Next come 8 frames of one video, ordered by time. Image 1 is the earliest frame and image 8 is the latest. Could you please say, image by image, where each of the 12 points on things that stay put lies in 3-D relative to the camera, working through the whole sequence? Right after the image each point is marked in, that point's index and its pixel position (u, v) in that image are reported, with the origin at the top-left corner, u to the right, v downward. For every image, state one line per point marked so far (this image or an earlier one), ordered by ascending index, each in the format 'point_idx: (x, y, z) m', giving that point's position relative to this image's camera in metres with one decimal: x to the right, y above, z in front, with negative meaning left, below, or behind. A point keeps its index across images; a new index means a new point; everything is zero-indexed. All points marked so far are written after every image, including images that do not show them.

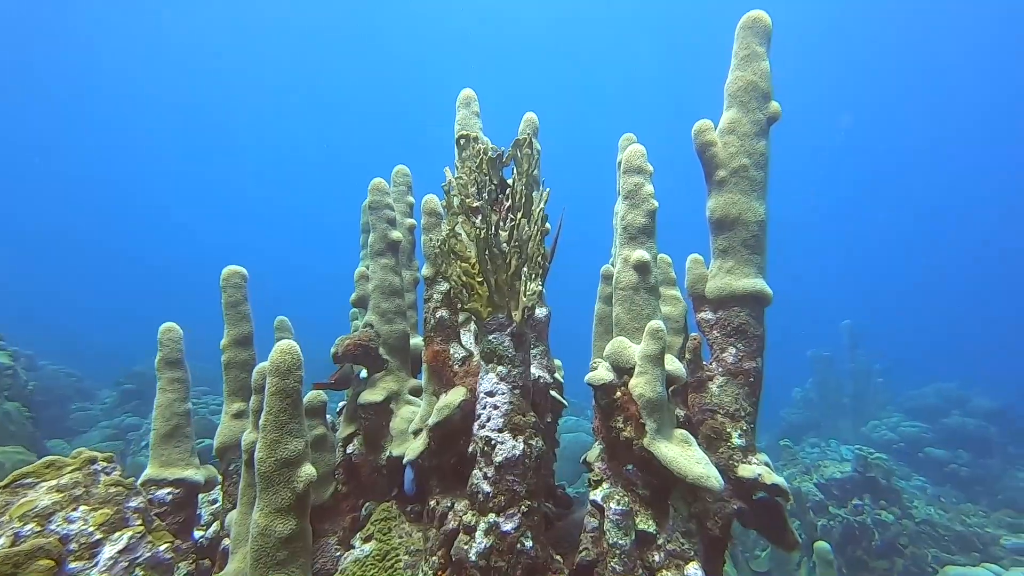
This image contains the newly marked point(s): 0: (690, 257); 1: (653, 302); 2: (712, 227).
0: (+2.1, +0.4, +5.5) m
1: (+1.5, -0.2, +4.7) m
2: (+2.3, +0.7, +5.3) m
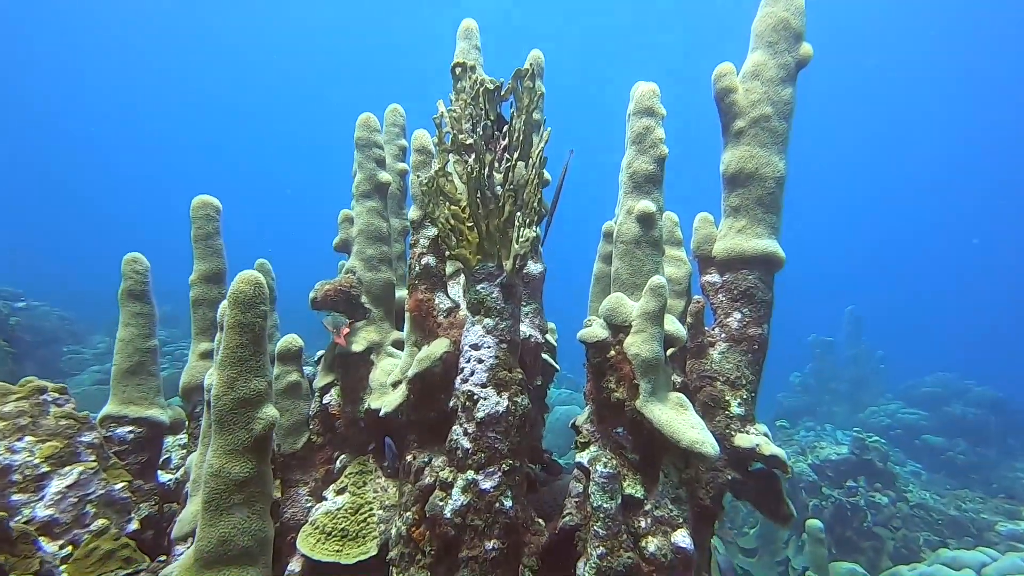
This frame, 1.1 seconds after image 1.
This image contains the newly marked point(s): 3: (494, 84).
0: (+2.1, +0.8, +5.1) m
1: (+1.4, +0.3, +4.4) m
2: (+2.2, +1.1, +4.9) m
3: (-0.2, +2.0, +4.4) m
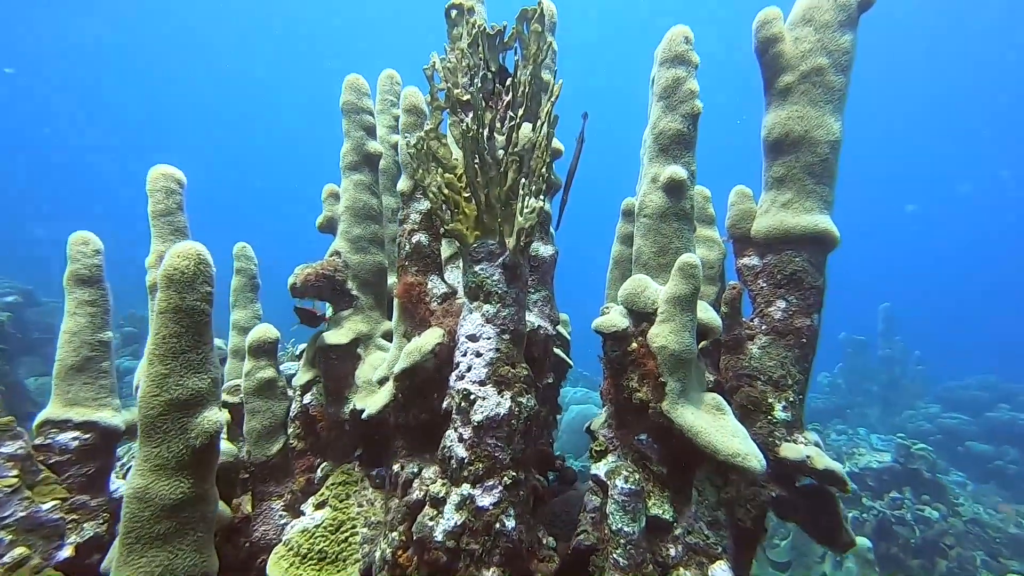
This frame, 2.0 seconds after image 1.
0: (+2.1, +1.0, +4.4) m
1: (+1.4, +0.4, +3.7) m
2: (+2.3, +1.2, +4.2) m
3: (-0.1, +2.1, +3.7) m
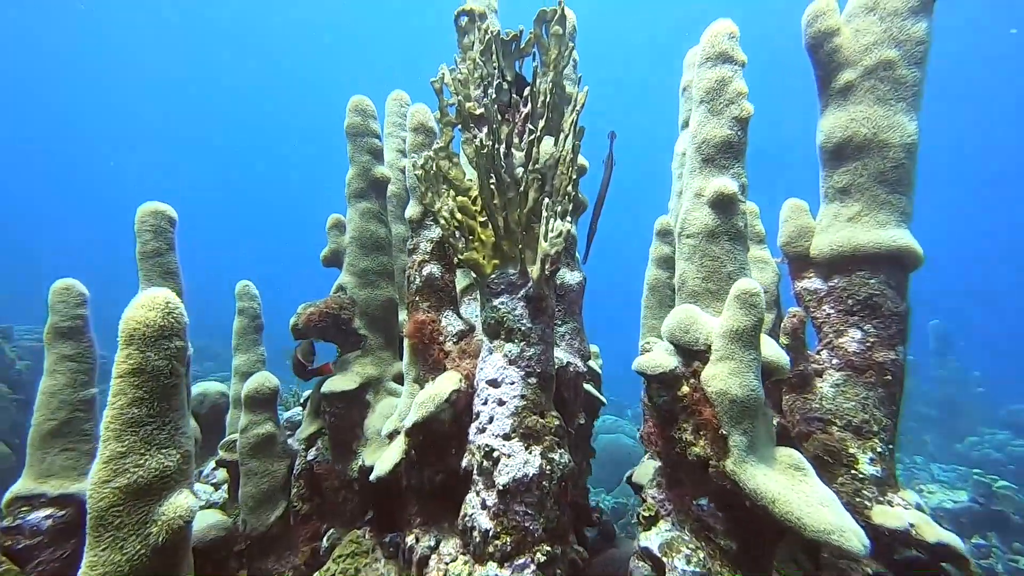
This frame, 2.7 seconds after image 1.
0: (+2.3, +0.7, +3.9) m
1: (+1.6, +0.2, +3.2) m
2: (+2.4, +1.0, +3.7) m
3: (0.0, +1.8, +3.4) m
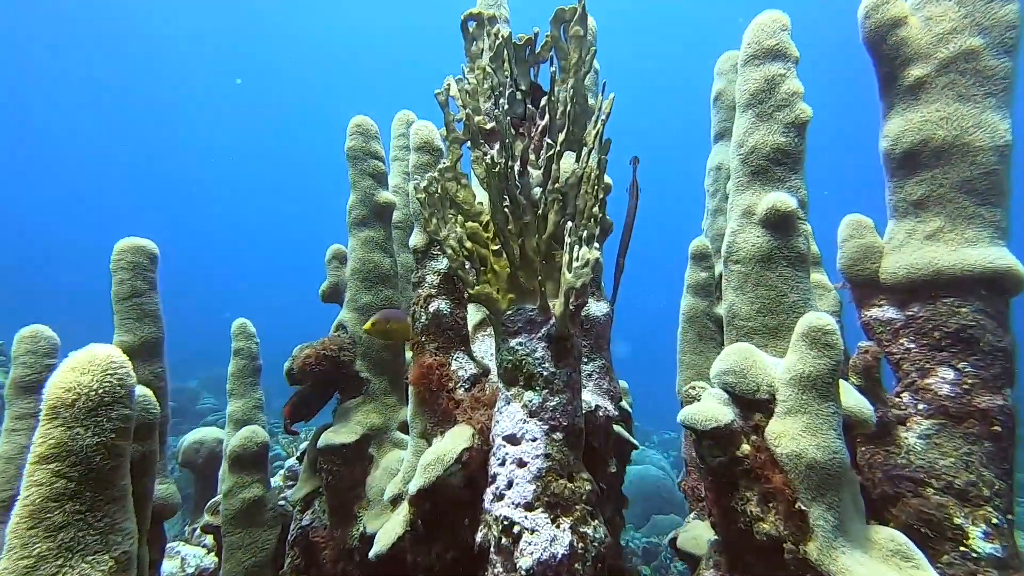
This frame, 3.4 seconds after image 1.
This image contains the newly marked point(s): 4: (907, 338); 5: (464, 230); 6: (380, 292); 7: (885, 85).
0: (+2.4, +0.5, +3.4) m
1: (+1.7, 0.0, +2.7) m
2: (+2.6, +0.8, +3.1) m
3: (+0.1, +1.6, +3.0) m
4: (+2.5, -0.3, +3.0) m
5: (-0.3, +0.4, +2.8) m
6: (-1.1, 0.0, +3.8) m
7: (+2.5, +1.4, +3.2) m
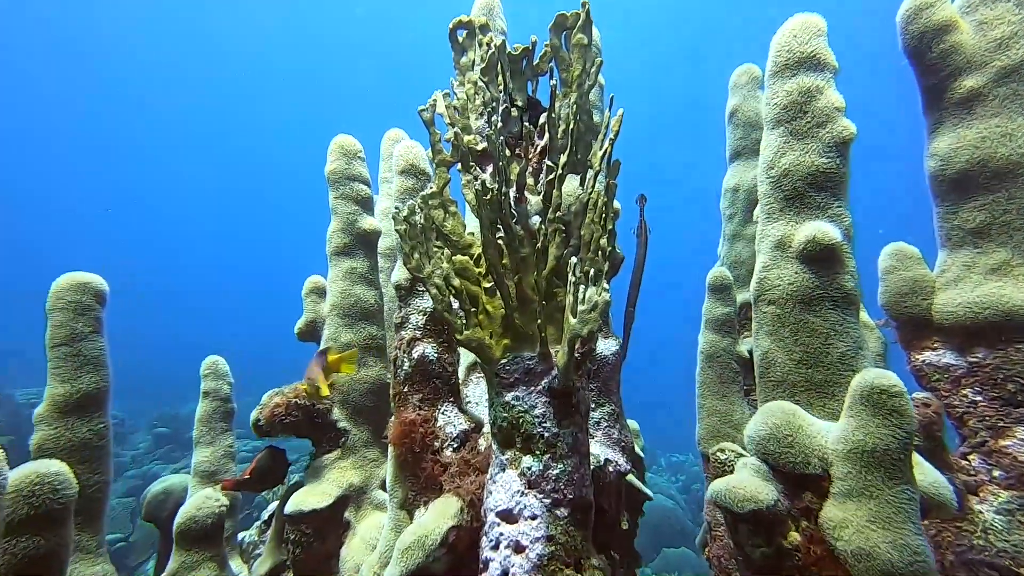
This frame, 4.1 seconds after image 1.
0: (+2.4, +0.3, +3.0) m
1: (+1.7, -0.2, +2.2) m
2: (+2.5, +0.6, +2.8) m
3: (0.0, +1.4, +2.7) m
4: (+2.5, -0.5, +2.5) m
5: (-0.3, +0.1, +2.4) m
6: (-1.1, -0.3, +3.4) m
7: (+2.5, +1.1, +2.8) m
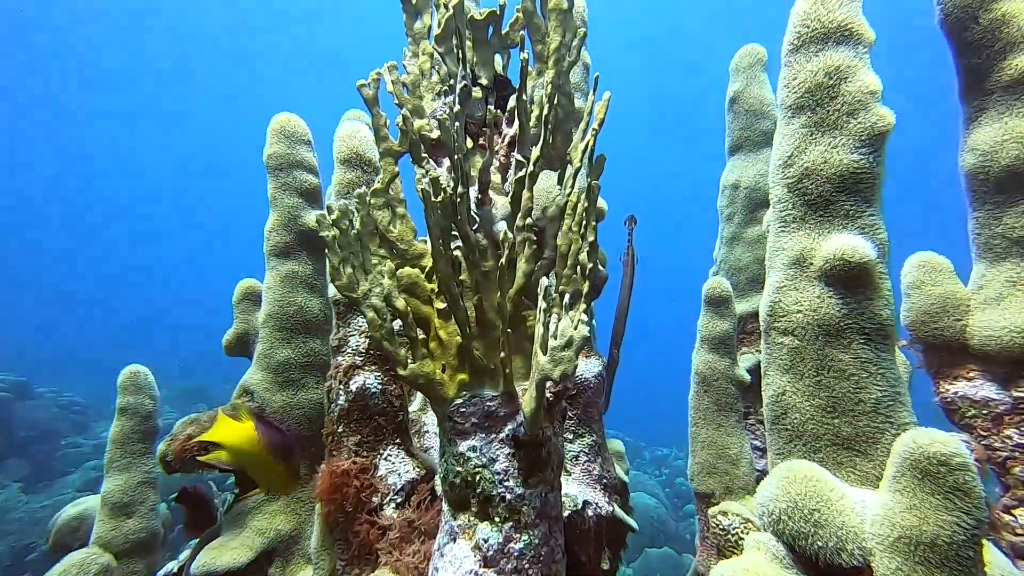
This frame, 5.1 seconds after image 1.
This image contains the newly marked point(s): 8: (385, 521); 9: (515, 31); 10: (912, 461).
0: (+2.2, +0.2, +2.5) m
1: (+1.5, -0.3, +1.8) m
2: (+2.3, +0.5, +2.3) m
3: (-0.1, +1.3, +2.1) m
4: (+2.3, -0.7, +2.1) m
5: (-0.5, 0.0, +1.9) m
6: (-1.3, -0.4, +2.9) m
7: (+2.3, +1.0, +2.4) m
8: (-0.5, -1.0, +2.1) m
9: (0.0, +1.2, +2.2) m
10: (+1.2, -0.5, +1.4) m
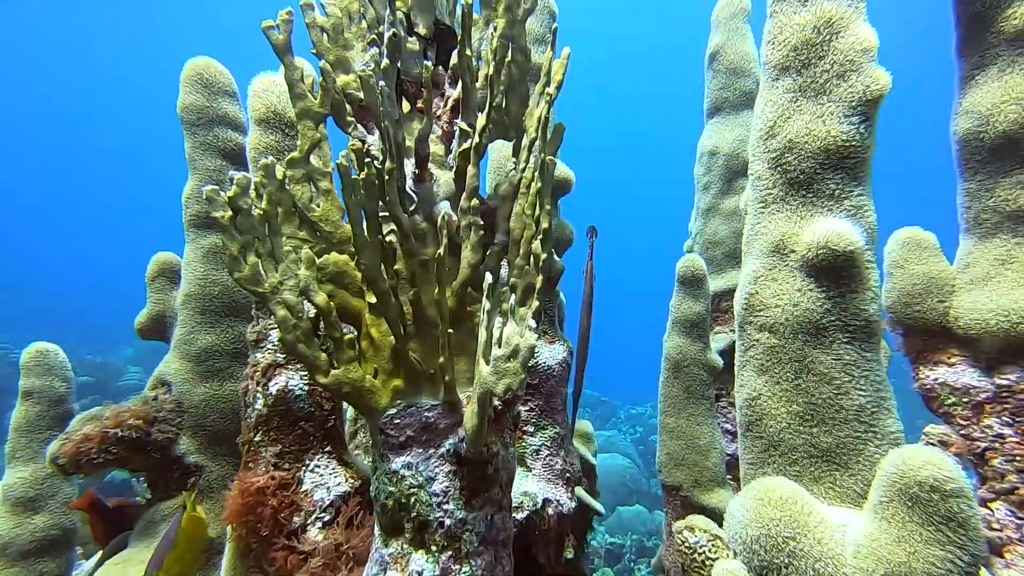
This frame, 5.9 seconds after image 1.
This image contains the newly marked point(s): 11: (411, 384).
0: (+2.0, +0.2, +2.3) m
1: (+1.3, -0.3, +1.6) m
2: (+2.1, +0.6, +2.1) m
3: (-0.3, +1.3, +1.7) m
4: (+2.1, -0.6, +2.0) m
5: (-0.7, 0.0, +1.6) m
6: (-1.6, -0.3, +2.6) m
7: (+2.1, +1.1, +2.1) m
8: (-0.8, -1.0, +1.8) m
9: (-0.2, +1.3, +1.8) m
10: (+1.1, -0.6, +1.2) m
11: (-0.4, -0.4, +1.7) m
